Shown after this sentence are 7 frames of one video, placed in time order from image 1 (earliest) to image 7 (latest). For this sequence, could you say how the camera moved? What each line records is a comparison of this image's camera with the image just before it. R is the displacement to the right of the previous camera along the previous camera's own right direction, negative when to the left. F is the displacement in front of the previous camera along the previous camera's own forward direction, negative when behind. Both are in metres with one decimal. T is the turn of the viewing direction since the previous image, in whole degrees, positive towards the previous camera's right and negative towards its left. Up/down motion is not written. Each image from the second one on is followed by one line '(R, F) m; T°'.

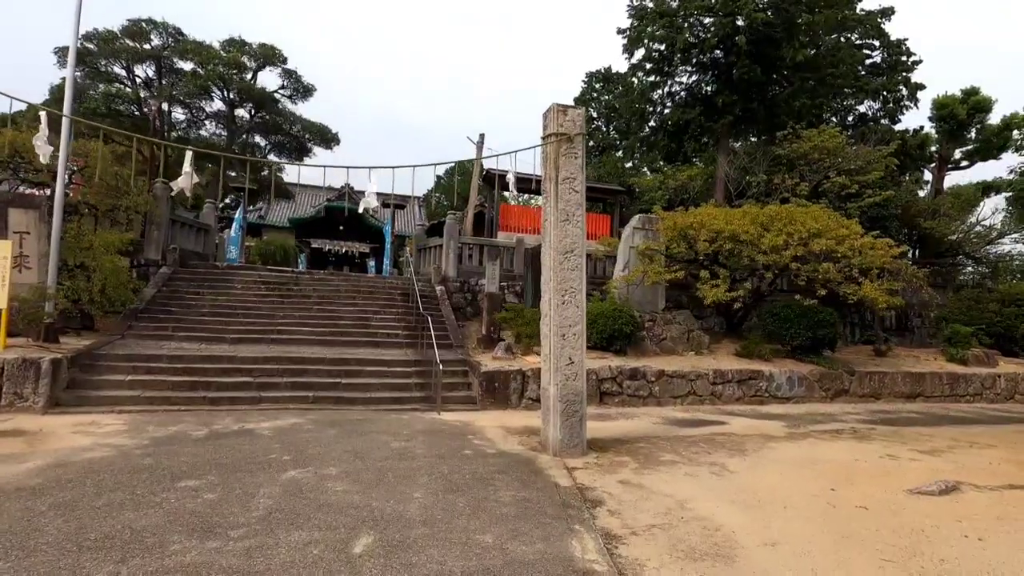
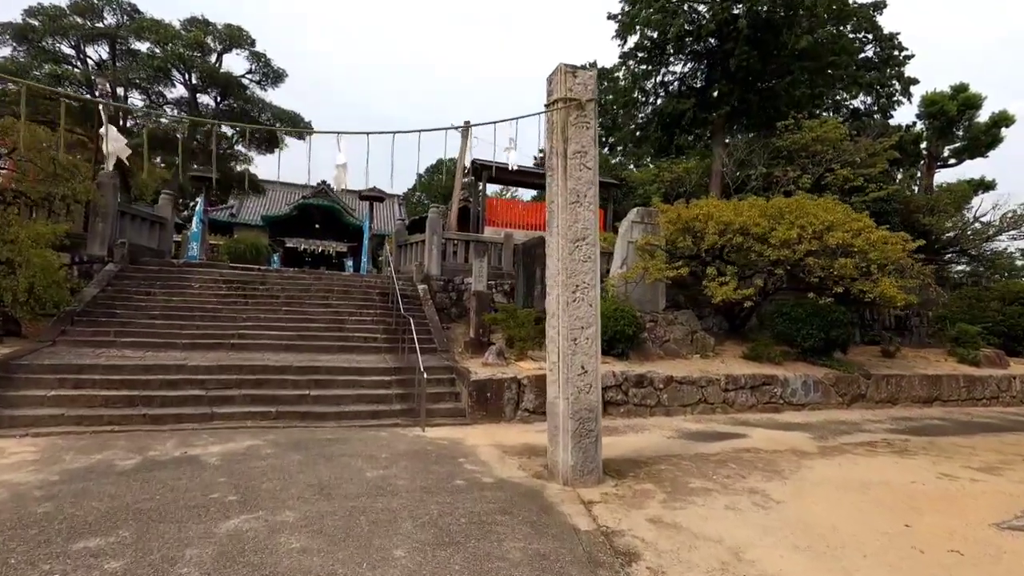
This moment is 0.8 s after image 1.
(-0.2, +1.0) m; +2°
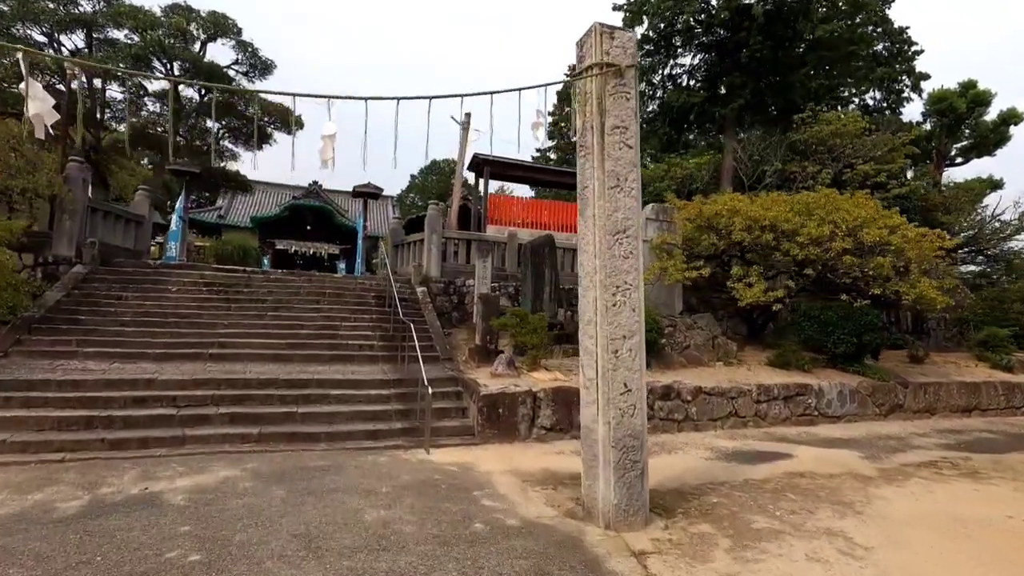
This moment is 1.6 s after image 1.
(-0.3, +0.8) m; +1°
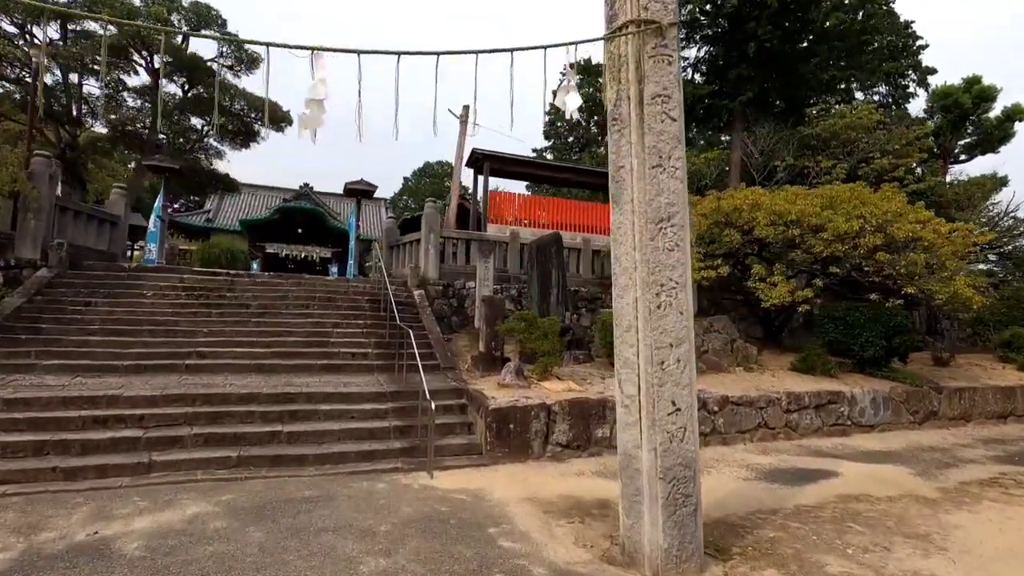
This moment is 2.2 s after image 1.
(-0.2, +0.7) m; +1°
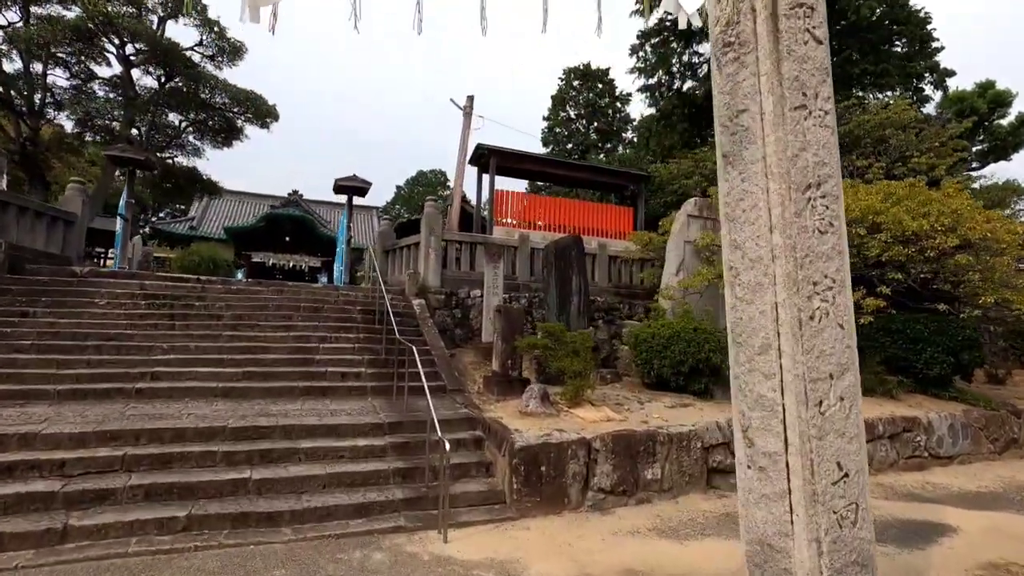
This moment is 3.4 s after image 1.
(-0.3, +1.1) m; +1°
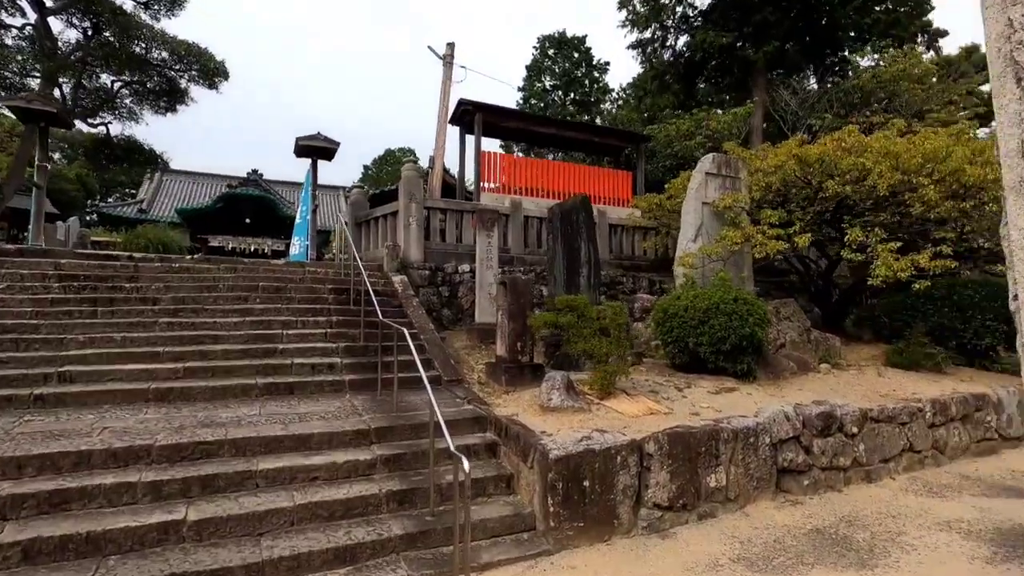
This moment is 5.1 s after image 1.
(-0.4, +1.2) m; +3°
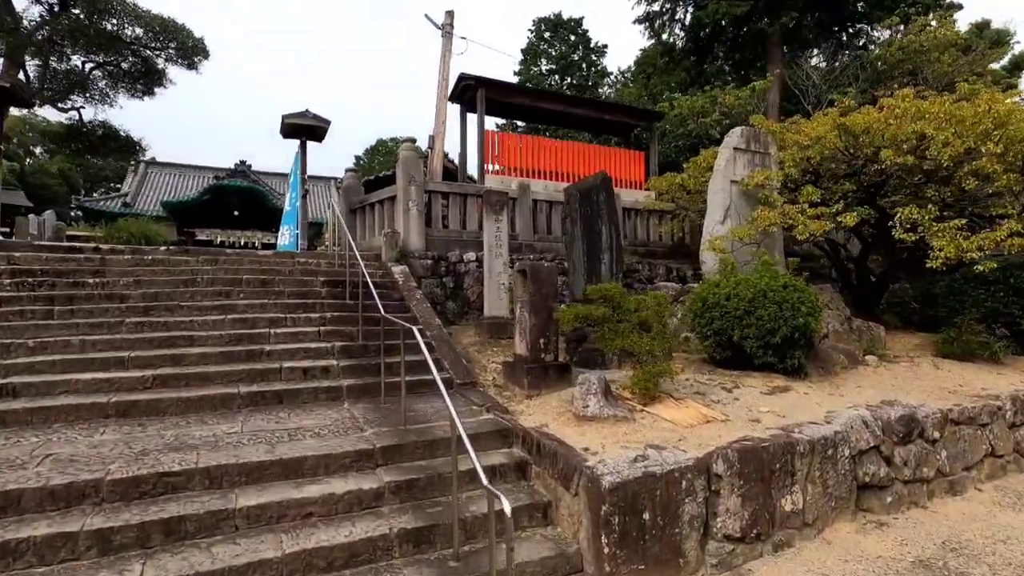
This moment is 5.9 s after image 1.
(-0.2, +0.7) m; +1°
